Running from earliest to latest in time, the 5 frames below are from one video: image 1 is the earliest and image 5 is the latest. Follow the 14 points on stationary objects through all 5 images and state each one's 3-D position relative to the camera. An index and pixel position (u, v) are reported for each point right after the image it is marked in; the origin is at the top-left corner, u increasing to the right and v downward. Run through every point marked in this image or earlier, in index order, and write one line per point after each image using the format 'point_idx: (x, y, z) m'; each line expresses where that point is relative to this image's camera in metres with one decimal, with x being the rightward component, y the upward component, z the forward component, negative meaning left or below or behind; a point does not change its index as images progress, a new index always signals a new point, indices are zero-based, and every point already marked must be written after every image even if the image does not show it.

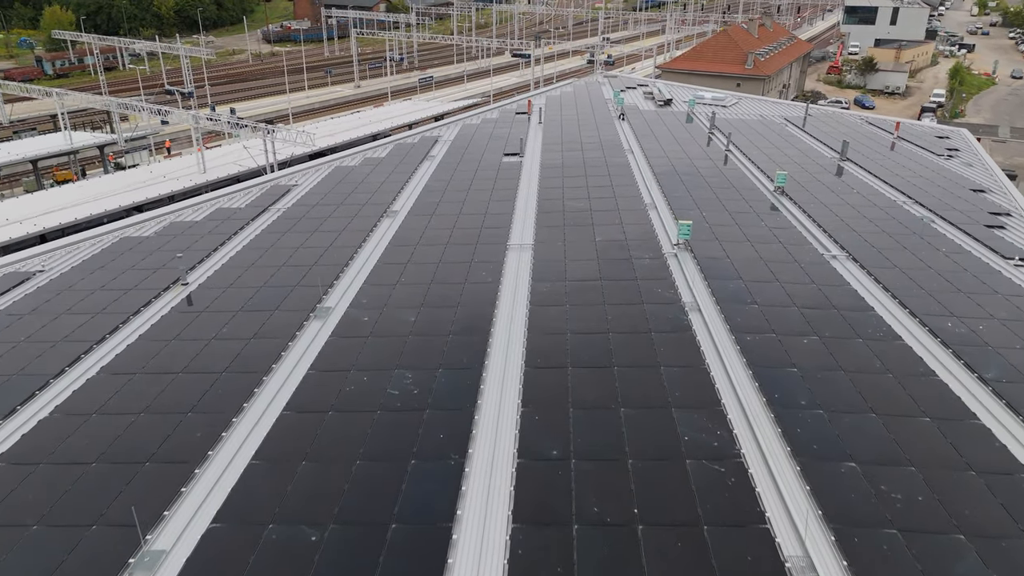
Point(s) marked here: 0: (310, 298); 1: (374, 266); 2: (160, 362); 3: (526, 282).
0: (-5.6, -0.3, +17.3) m
1: (-4.3, +0.7, +19.4) m
2: (-8.3, -1.8, +14.7) m
3: (+0.4, +0.2, +18.0) m
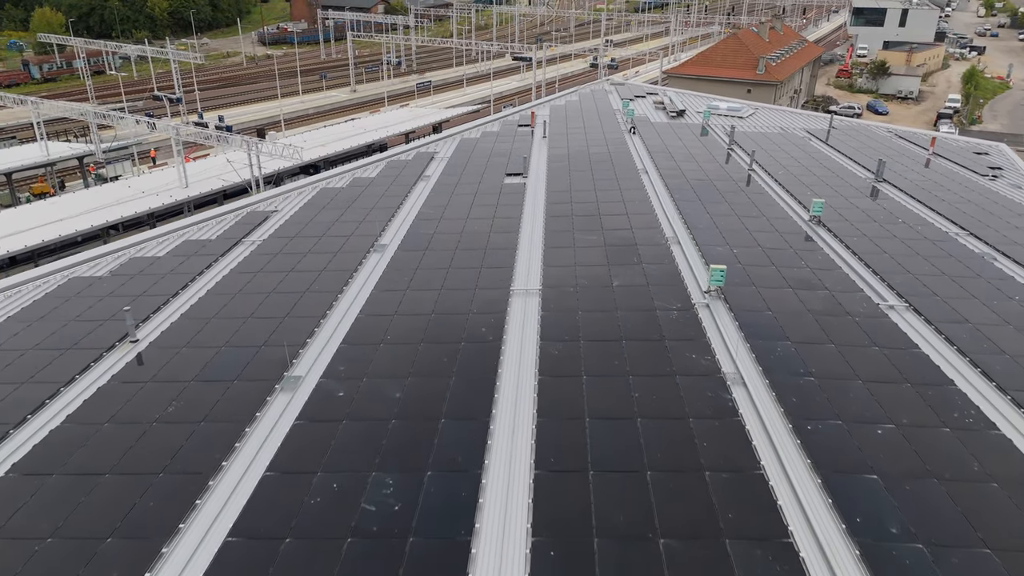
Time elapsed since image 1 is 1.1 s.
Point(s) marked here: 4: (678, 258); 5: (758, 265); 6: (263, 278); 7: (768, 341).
0: (-5.5, -1.8, +14.6) m
1: (-4.2, -0.8, +16.7) m
2: (-8.2, -3.2, +12.0) m
3: (+0.5, -1.3, +15.3) m
4: (+5.1, +0.9, +19.3) m
5: (+7.4, +0.7, +18.7) m
6: (-7.6, +0.3, +19.1) m
7: (+6.0, -1.3, +14.7) m
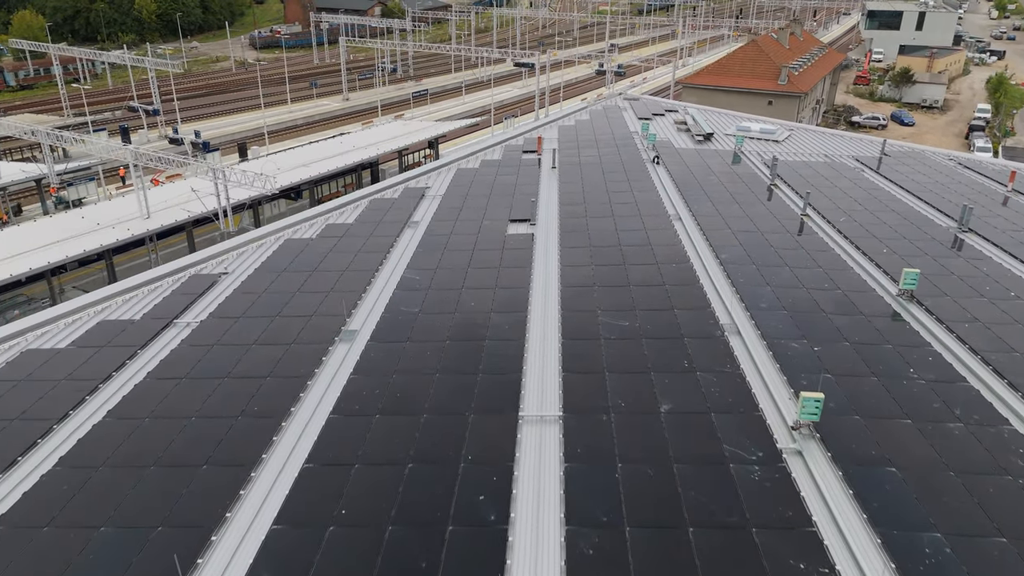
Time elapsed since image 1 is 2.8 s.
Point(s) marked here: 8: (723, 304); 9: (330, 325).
0: (-5.3, -4.4, +9.7) m
1: (-4.0, -3.4, +11.8) m
2: (-8.0, -5.8, +7.1) m
3: (+0.7, -3.9, +10.4) m
4: (+5.3, -1.7, +14.5) m
5: (+7.6, -1.9, +13.8) m
6: (-7.4, -2.3, +14.3) m
7: (+6.2, -3.9, +9.8) m
8: (+5.8, -0.4, +17.0) m
9: (-4.9, -1.0, +16.6) m
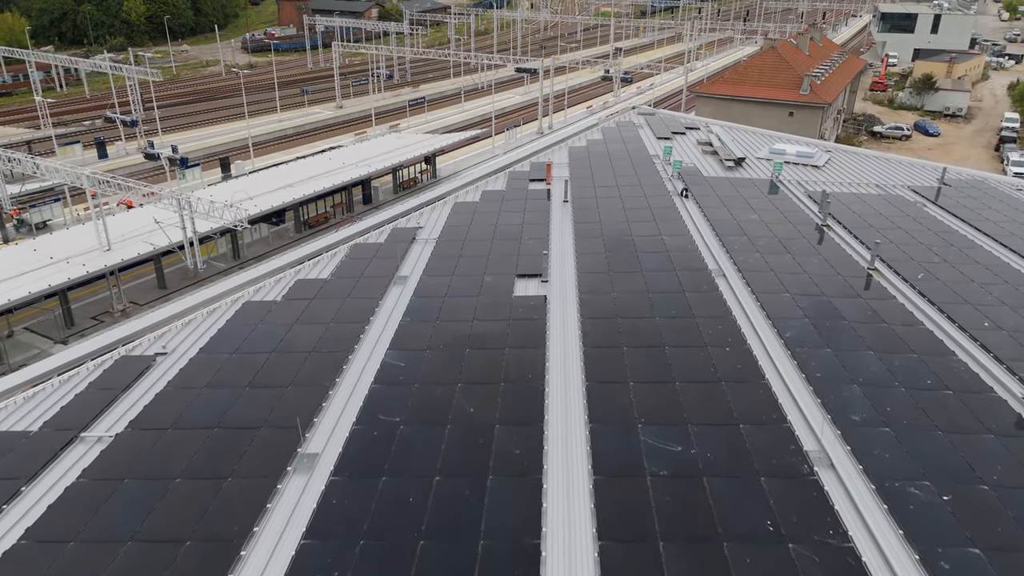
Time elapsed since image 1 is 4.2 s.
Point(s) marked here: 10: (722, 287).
0: (-5.1, -6.5, +5.7) m
1: (-3.8, -5.6, +7.7) m
2: (-7.7, -8.0, +3.0) m
3: (+1.0, -6.1, +6.4) m
4: (+5.6, -3.8, +10.4) m
5: (+7.8, -4.1, +9.8) m
6: (-7.2, -4.5, +10.2) m
7: (+6.5, -6.0, +5.8) m
8: (+6.0, -2.6, +13.0) m
9: (-4.6, -3.2, +12.6) m
10: (+6.2, 0.0, +18.4) m
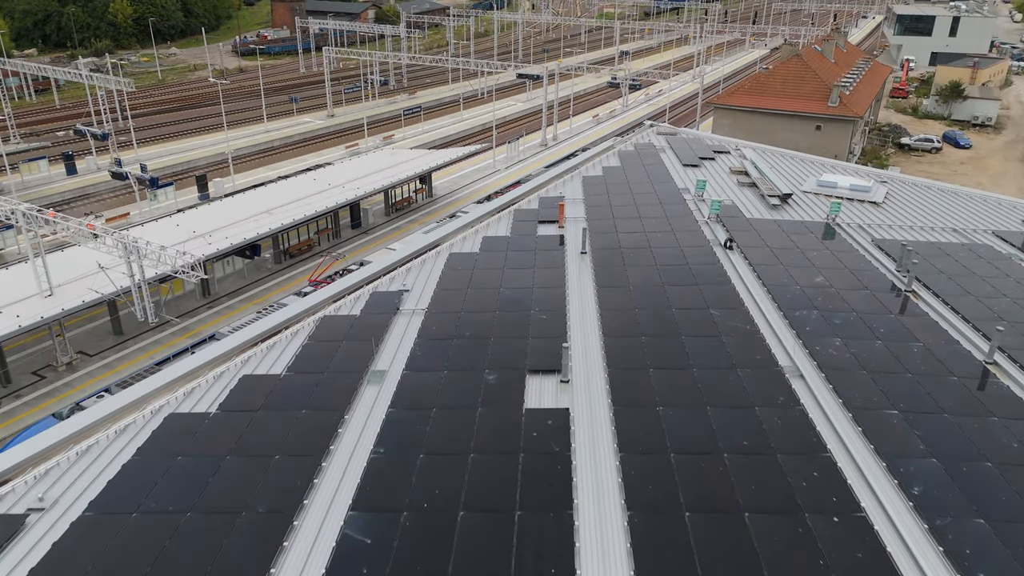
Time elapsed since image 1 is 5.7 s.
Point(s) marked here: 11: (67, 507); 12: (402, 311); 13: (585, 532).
0: (-4.8, -9.0, +1.1) m
1: (-3.5, -8.0, +3.2) m
2: (-7.5, -10.4, -1.6) m
3: (+1.2, -8.5, +1.8) m
4: (+5.8, -6.3, +5.8) m
5: (+8.1, -6.5, +5.2) m
6: (-7.0, -6.9, +5.6) m
7: (+6.7, -8.5, +1.2) m
8: (+6.2, -5.0, +8.4) m
9: (-4.4, -5.6, +8.0) m
10: (+6.5, -2.4, +13.9) m
11: (-8.4, -4.1, +11.7) m
12: (-3.2, -0.7, +18.0) m
13: (+1.2, -4.2, +10.7) m
